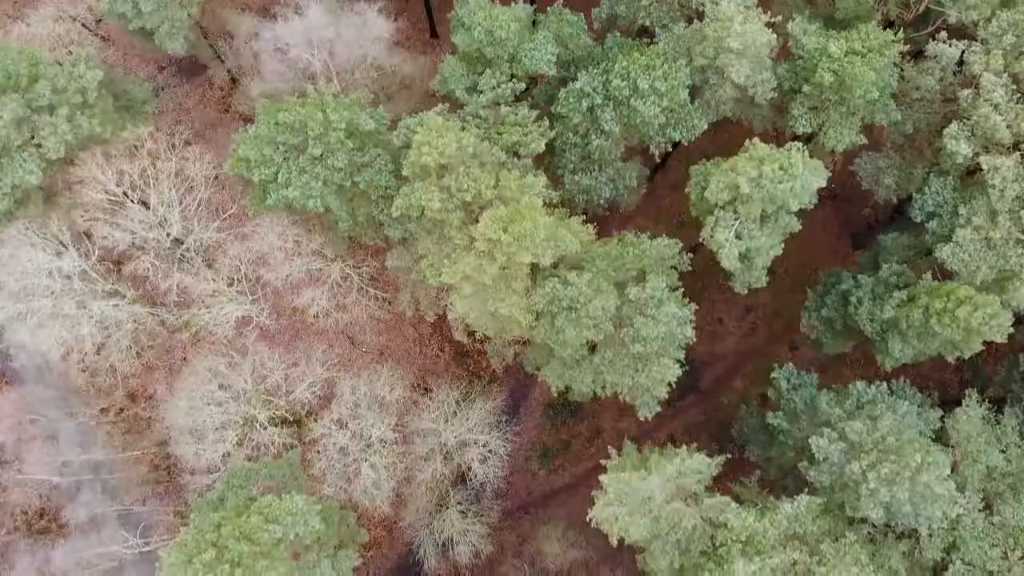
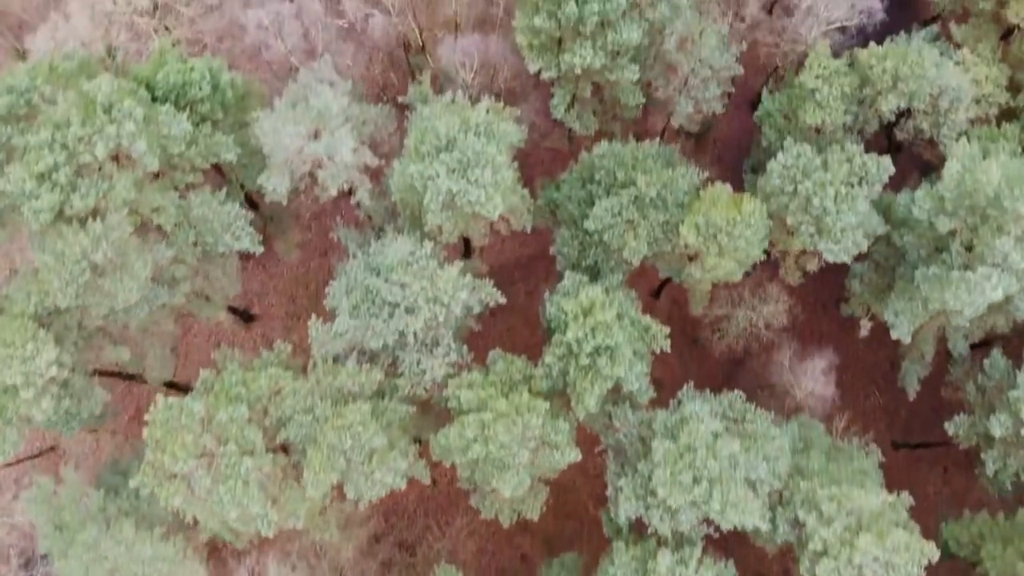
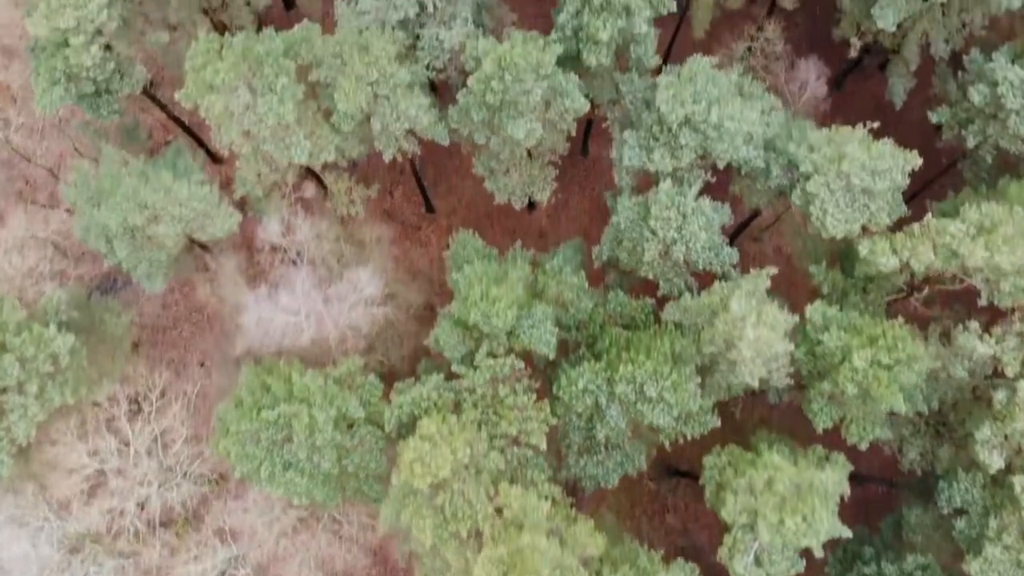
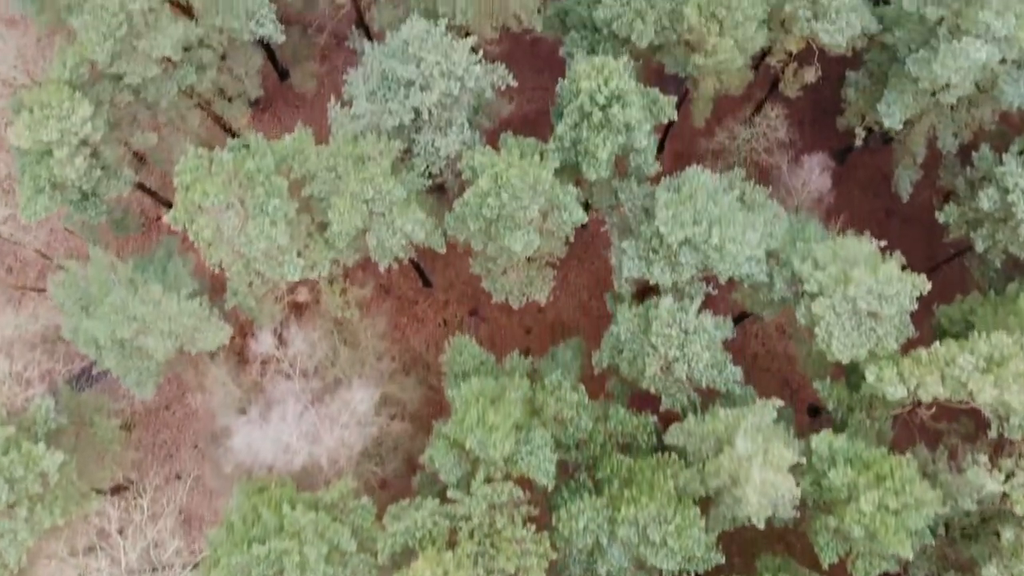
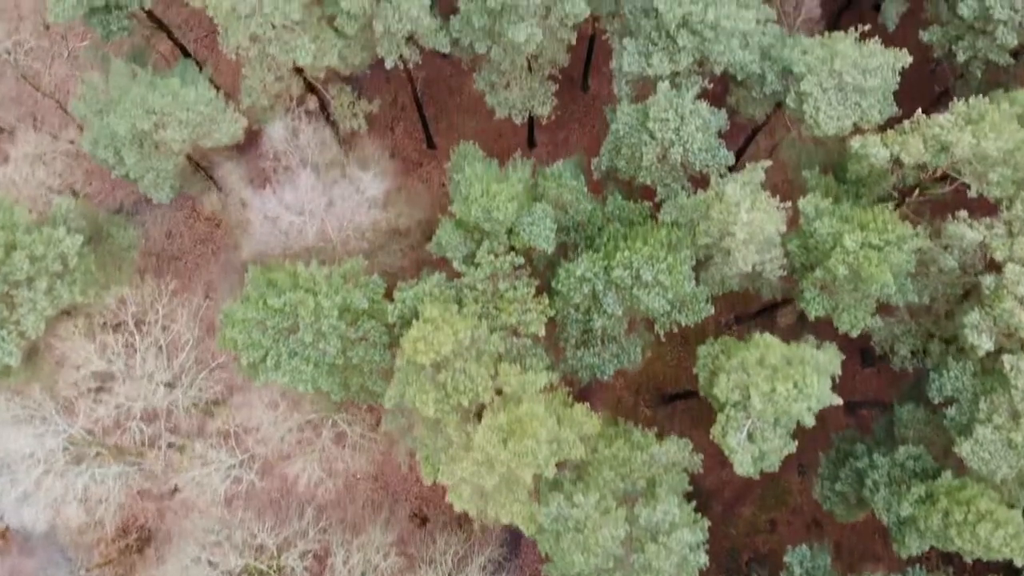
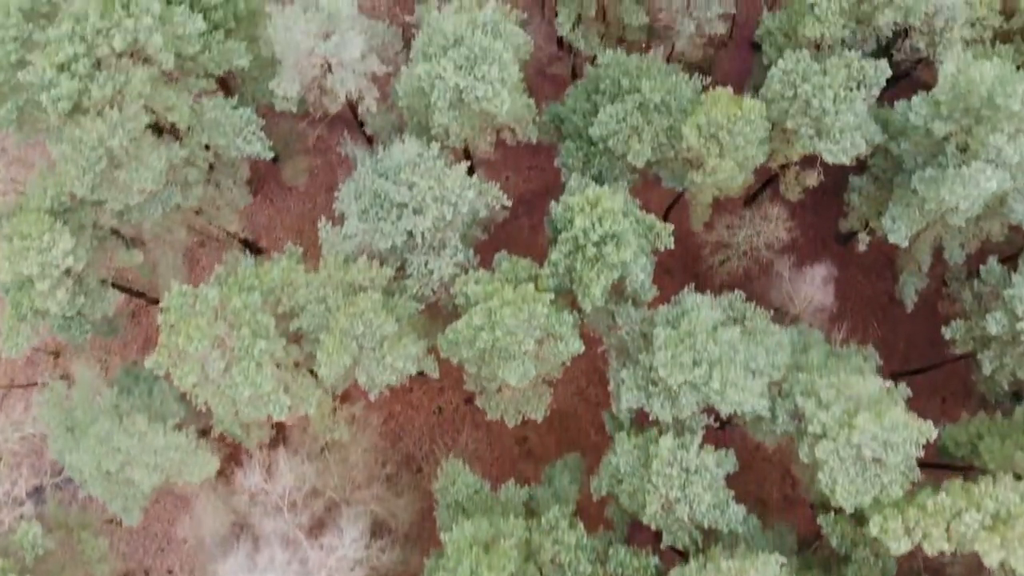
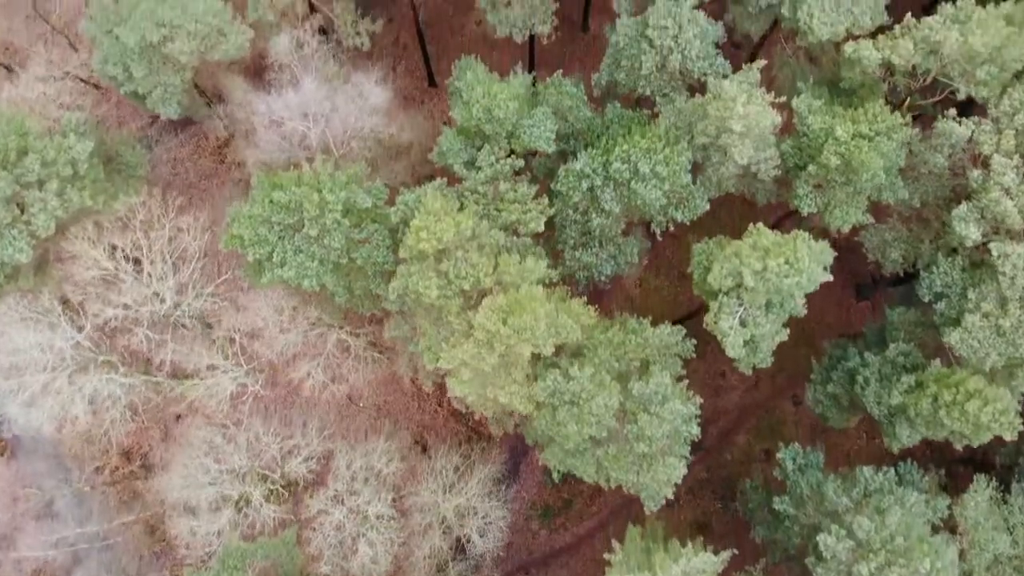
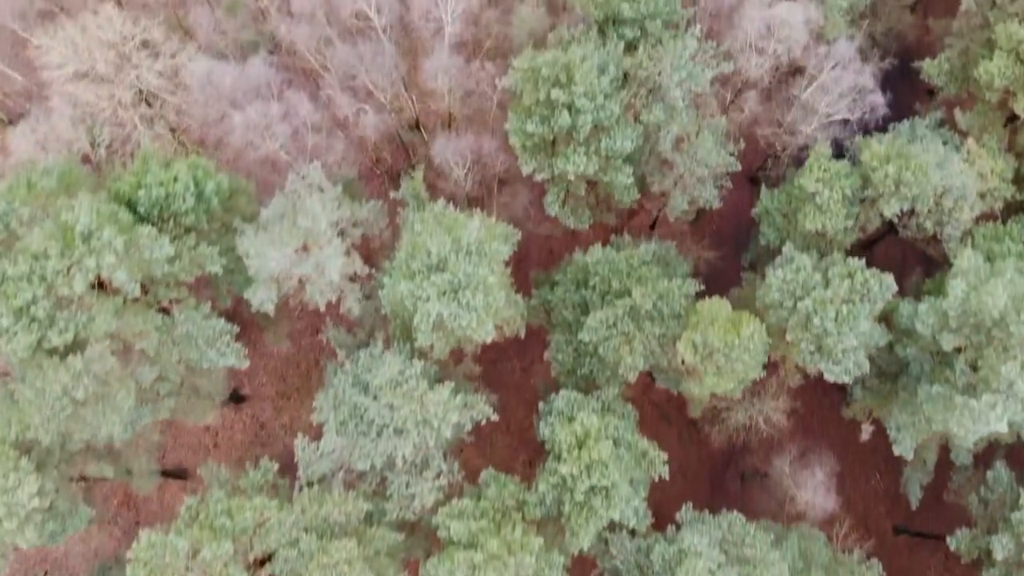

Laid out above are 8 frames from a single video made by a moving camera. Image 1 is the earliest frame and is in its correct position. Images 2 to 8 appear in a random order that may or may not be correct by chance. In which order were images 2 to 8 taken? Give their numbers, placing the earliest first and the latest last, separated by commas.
7, 5, 3, 4, 6, 2, 8
